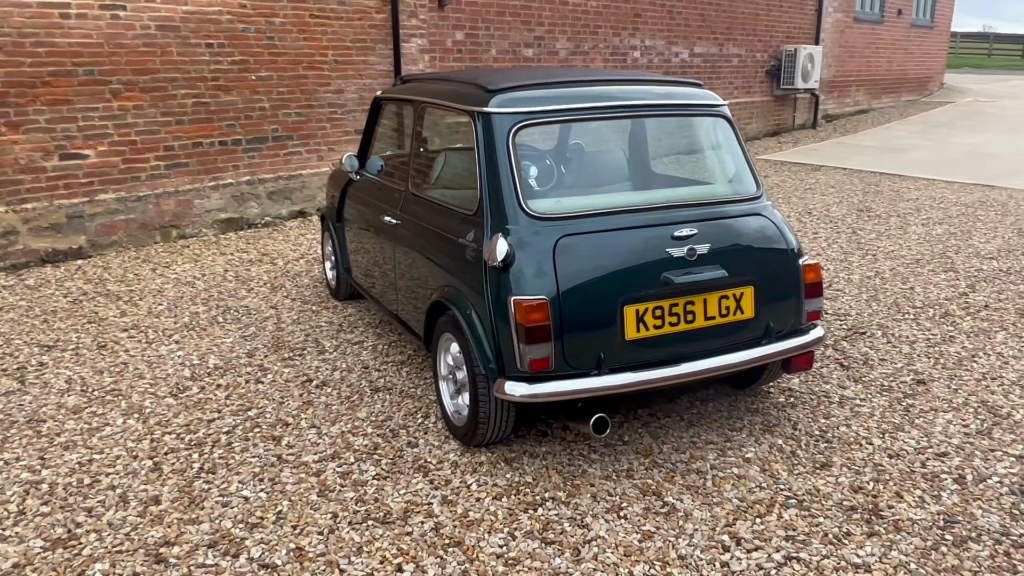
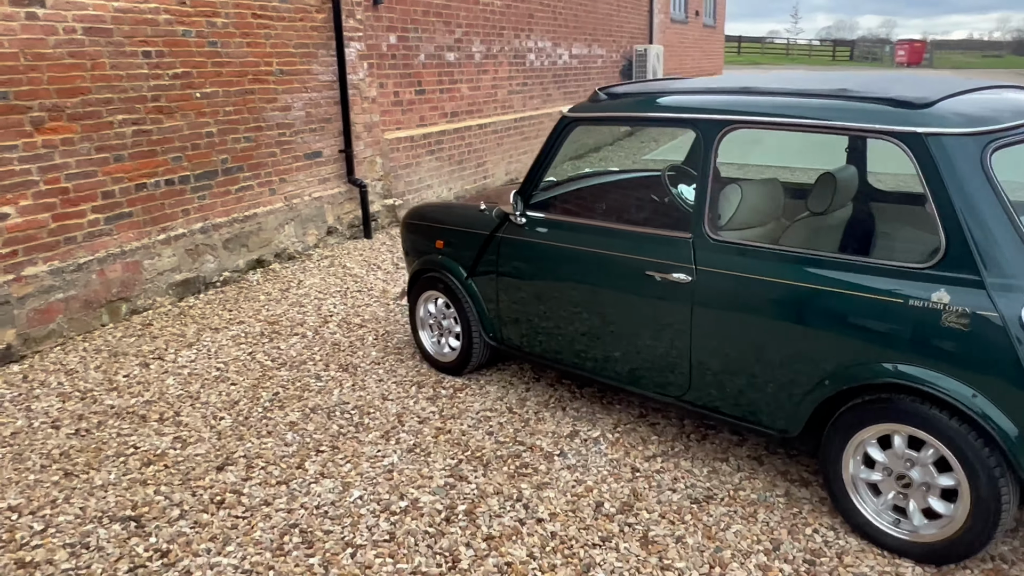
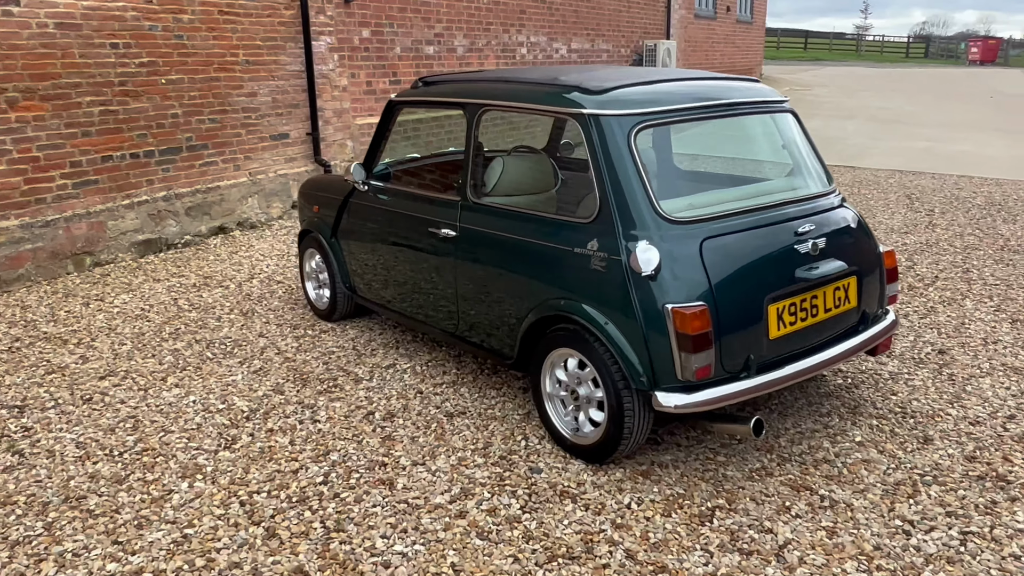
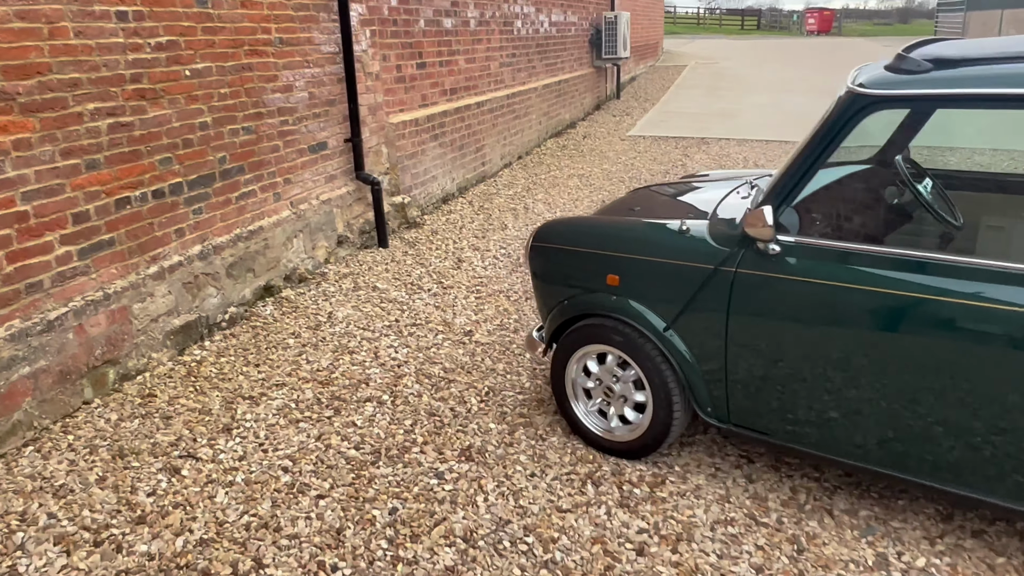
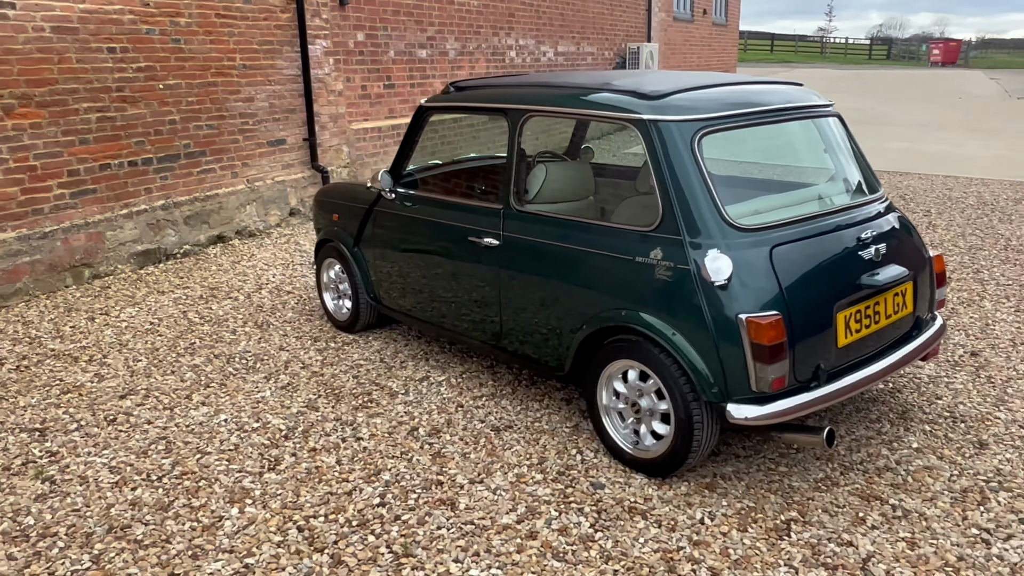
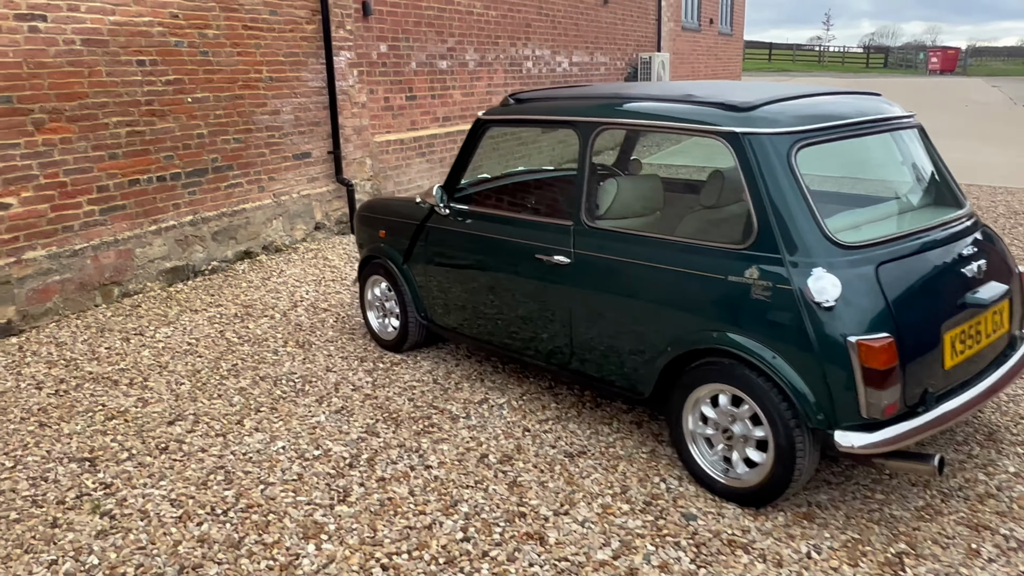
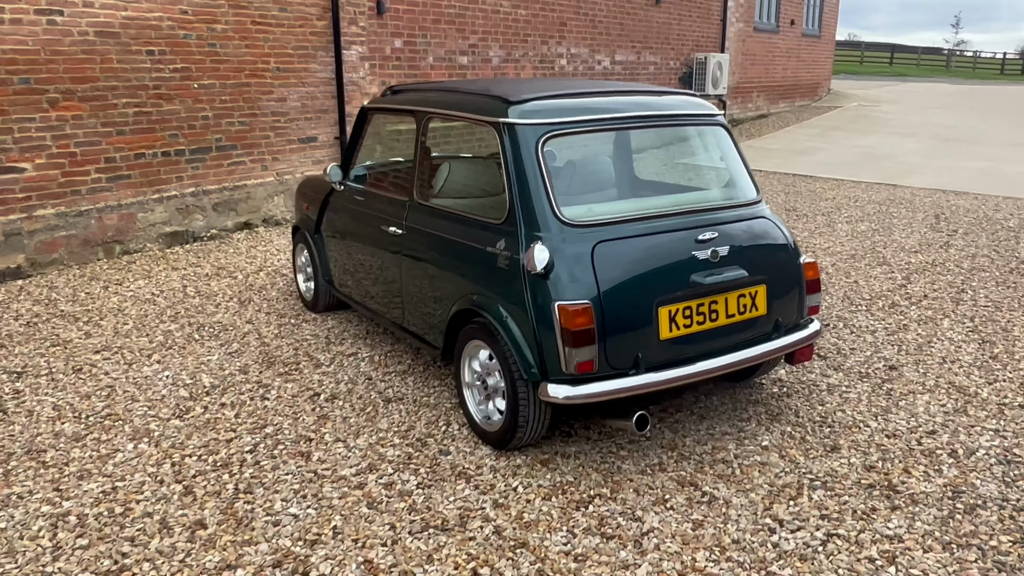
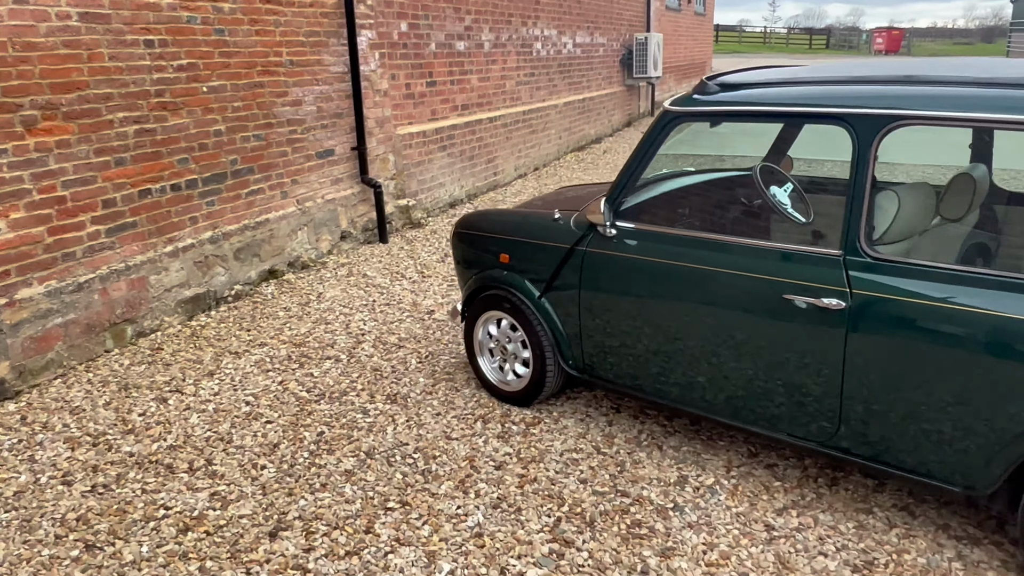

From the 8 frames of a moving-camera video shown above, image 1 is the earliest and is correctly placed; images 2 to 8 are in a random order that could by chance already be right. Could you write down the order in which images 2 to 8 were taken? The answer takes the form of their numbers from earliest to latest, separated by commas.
7, 3, 5, 6, 2, 8, 4
